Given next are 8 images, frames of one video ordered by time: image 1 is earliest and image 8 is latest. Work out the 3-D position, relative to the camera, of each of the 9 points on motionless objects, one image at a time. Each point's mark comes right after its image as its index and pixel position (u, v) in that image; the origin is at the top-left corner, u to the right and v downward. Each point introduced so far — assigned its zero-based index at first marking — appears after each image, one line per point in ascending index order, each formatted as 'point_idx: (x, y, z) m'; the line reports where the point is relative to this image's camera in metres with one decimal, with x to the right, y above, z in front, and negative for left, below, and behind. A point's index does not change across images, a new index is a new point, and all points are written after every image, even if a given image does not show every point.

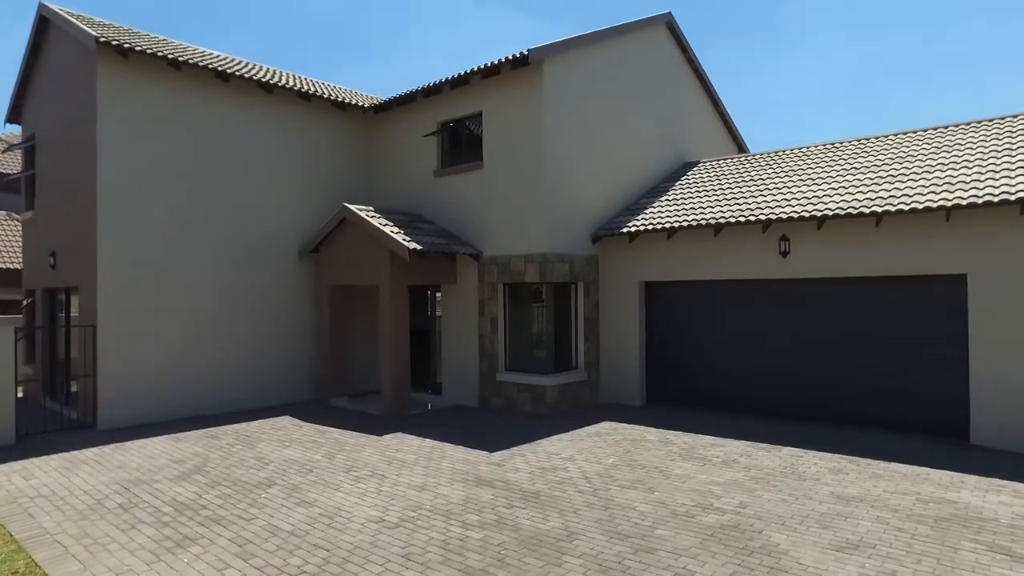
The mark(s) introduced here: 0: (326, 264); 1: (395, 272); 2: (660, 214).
0: (-4.0, +0.5, +14.5) m
1: (-2.3, +0.3, +13.1) m
2: (+3.3, +1.6, +14.3) m
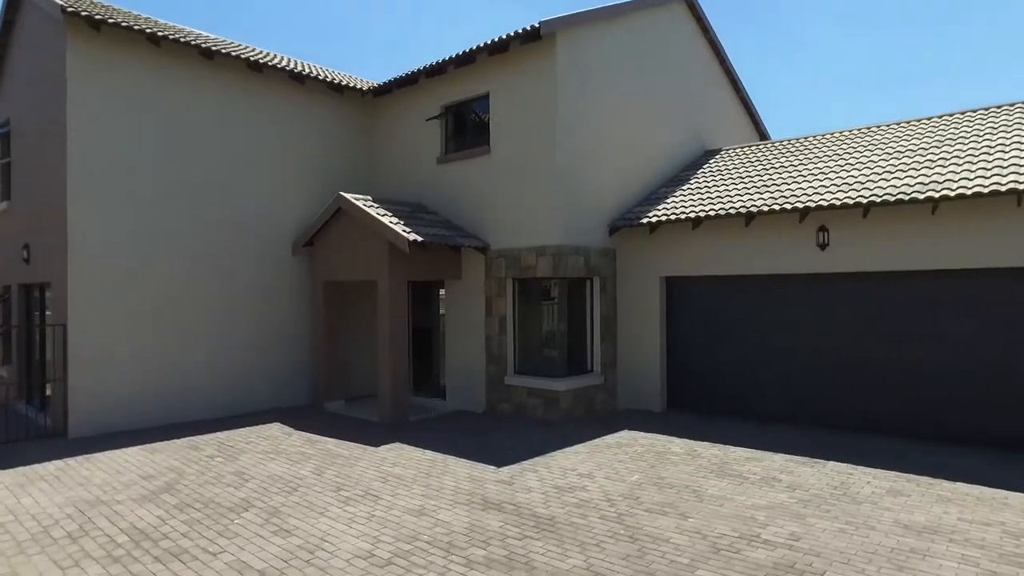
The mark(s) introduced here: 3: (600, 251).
0: (-3.8, +0.6, +13.5) m
1: (-2.2, +0.4, +12.1) m
2: (+3.5, +1.7, +13.2) m
3: (+1.8, +0.8, +13.0) m
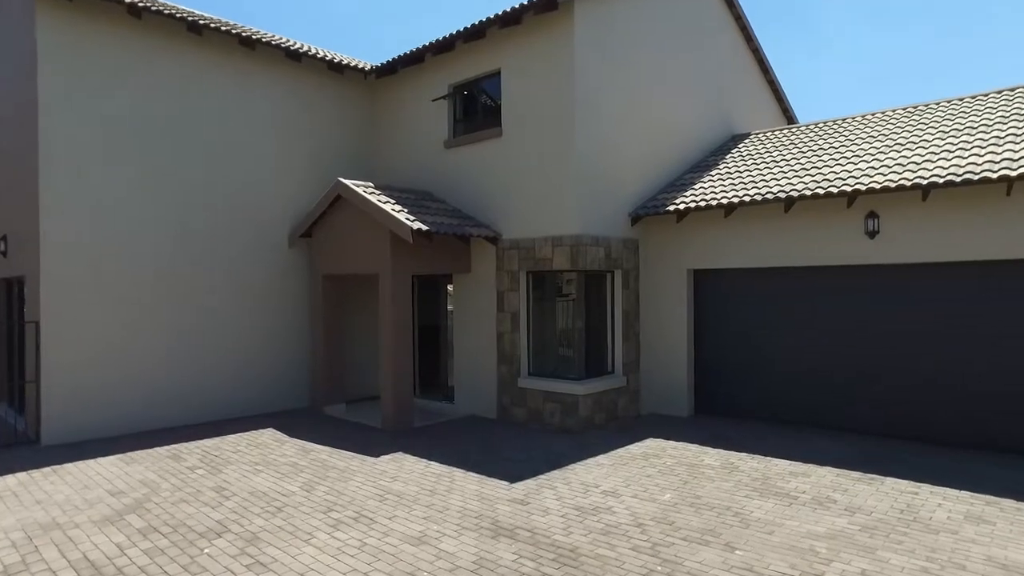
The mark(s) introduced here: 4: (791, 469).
0: (-3.6, +0.7, +12.5) m
1: (-1.9, +0.5, +11.1) m
2: (+3.7, +1.8, +12.1) m
3: (+2.0, +0.9, +11.9) m
4: (+3.6, -2.3, +8.5) m
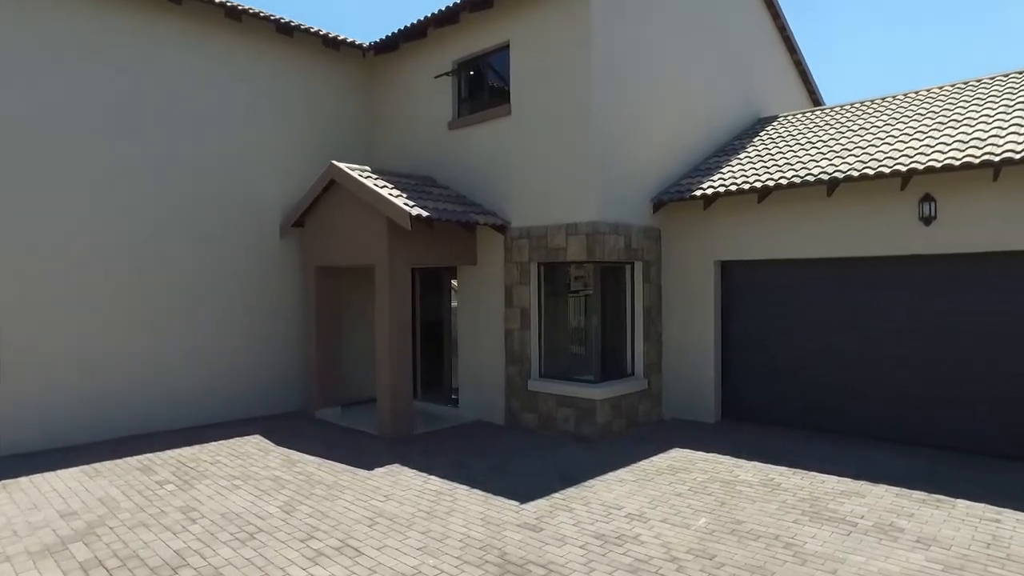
0: (-3.4, +0.8, +11.5) m
1: (-1.8, +0.6, +10.0) m
2: (+3.9, +1.9, +11.0) m
3: (+2.2, +1.0, +10.8) m
4: (+3.7, -2.2, +7.4) m
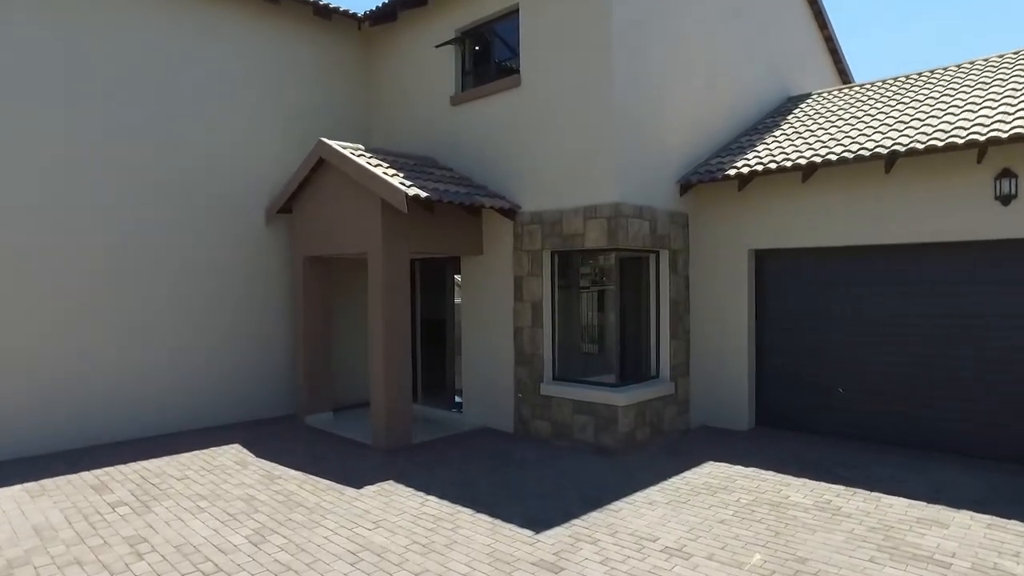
0: (-3.3, +1.0, +10.4) m
1: (-1.6, +0.7, +8.9) m
2: (+4.0, +2.1, +9.8) m
3: (+2.3, +1.1, +9.7) m
4: (+3.8, -2.1, +6.2) m
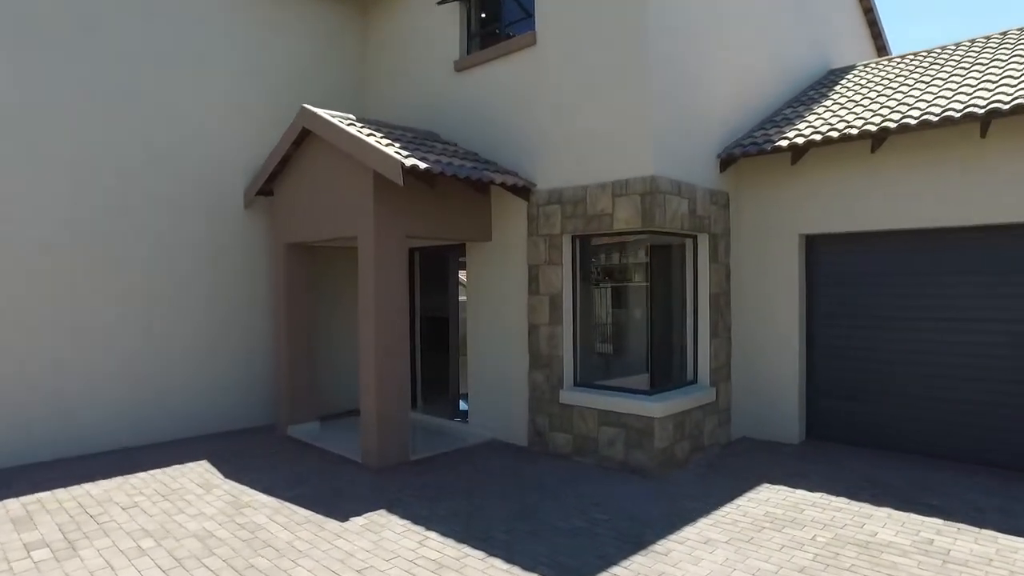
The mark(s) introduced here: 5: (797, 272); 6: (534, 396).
0: (-3.1, +1.1, +9.1) m
1: (-1.5, +0.8, +7.6) m
2: (+4.2, +2.2, +8.5) m
3: (+2.5, +1.2, +8.3) m
4: (+4.0, -2.0, +4.9) m
5: (+3.7, +0.2, +8.5) m
6: (+0.3, -1.4, +8.3) m
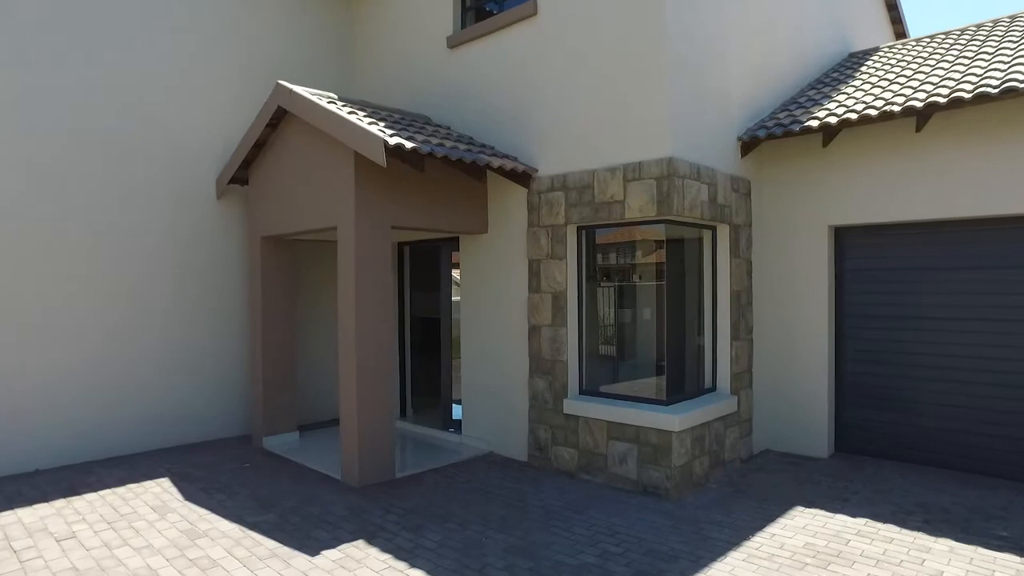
0: (-3.1, +1.1, +8.2) m
1: (-1.5, +0.9, +6.8) m
2: (+4.2, +2.2, +7.6) m
3: (+2.5, +1.2, +7.5) m
4: (+4.0, -2.0, +4.1) m
5: (+3.6, +0.2, +7.6) m
6: (+0.3, -1.3, +7.5) m
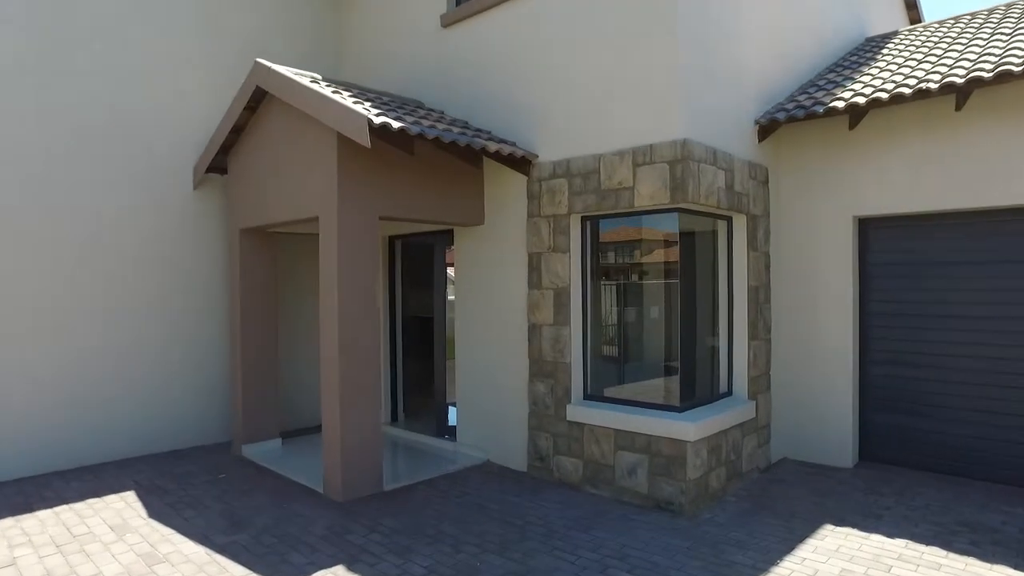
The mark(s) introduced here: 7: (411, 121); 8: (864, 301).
0: (-3.1, +1.1, +7.6) m
1: (-1.5, +0.9, +6.2) m
2: (+4.1, +2.2, +7.1) m
3: (+2.4, +1.3, +6.9) m
4: (+4.0, -1.9, +3.5) m
5: (+3.6, +0.3, +7.1) m
6: (+0.2, -1.3, +6.9) m
7: (-1.0, +1.6, +6.2) m
8: (+3.8, -0.1, +7.3) m
